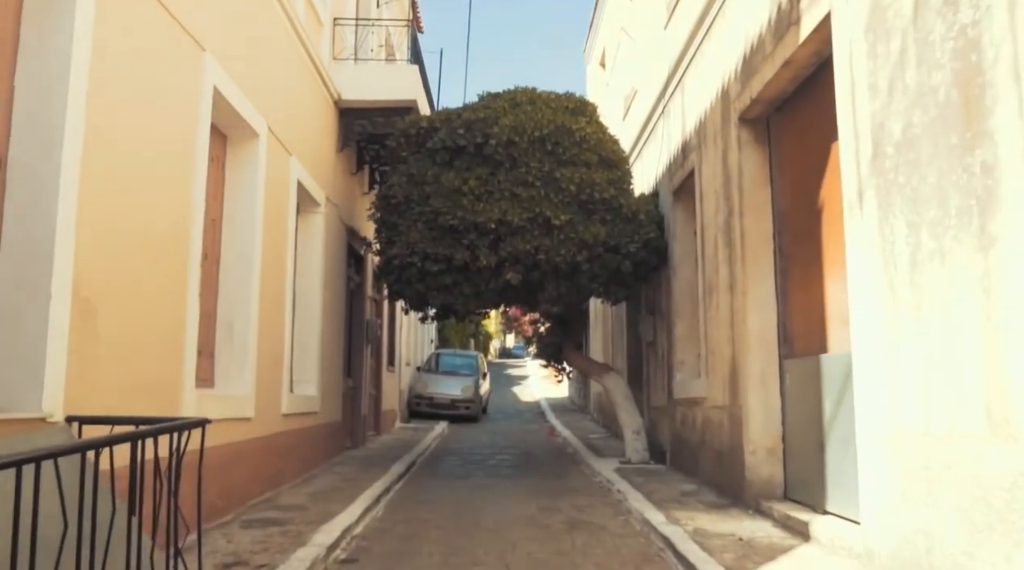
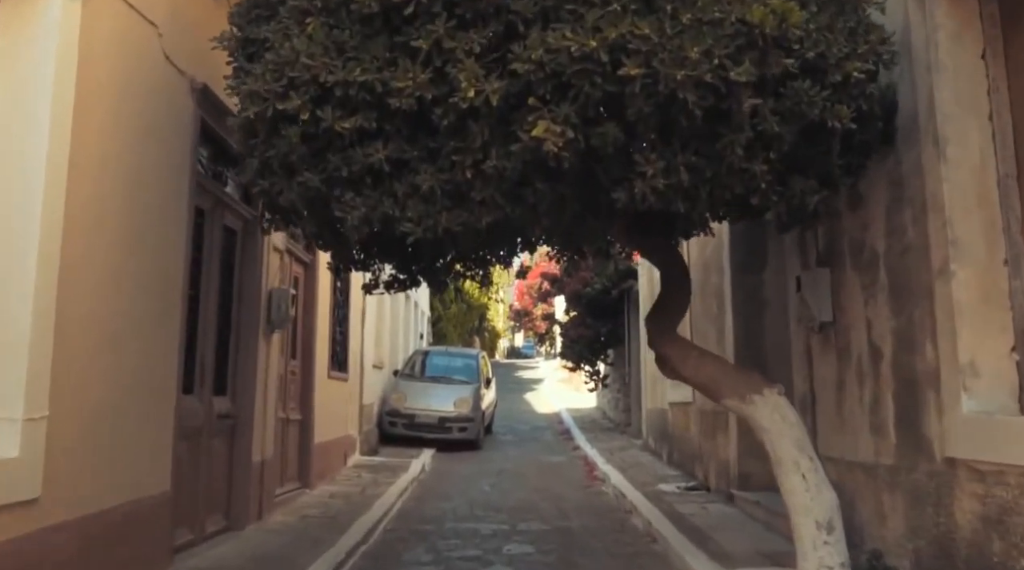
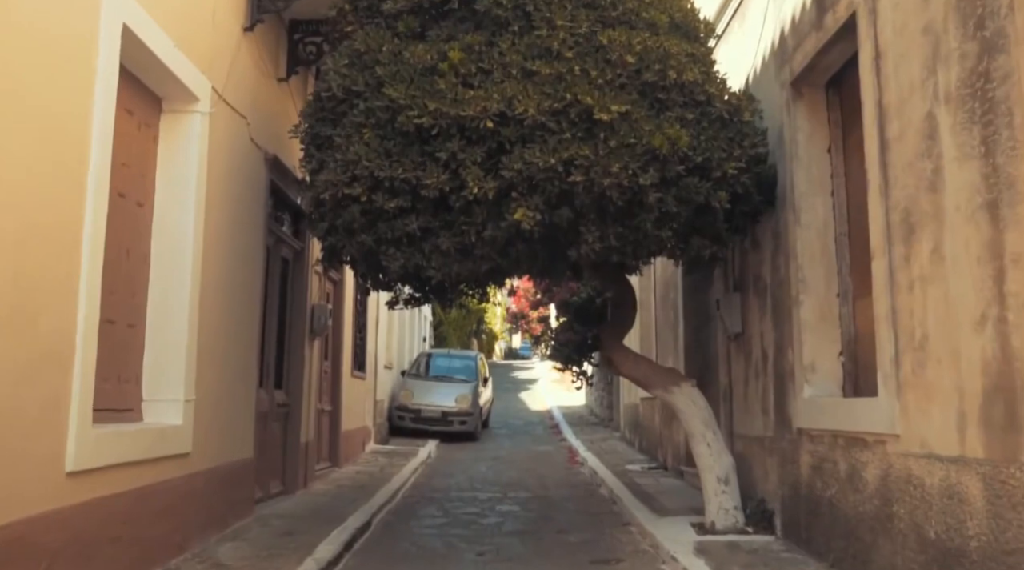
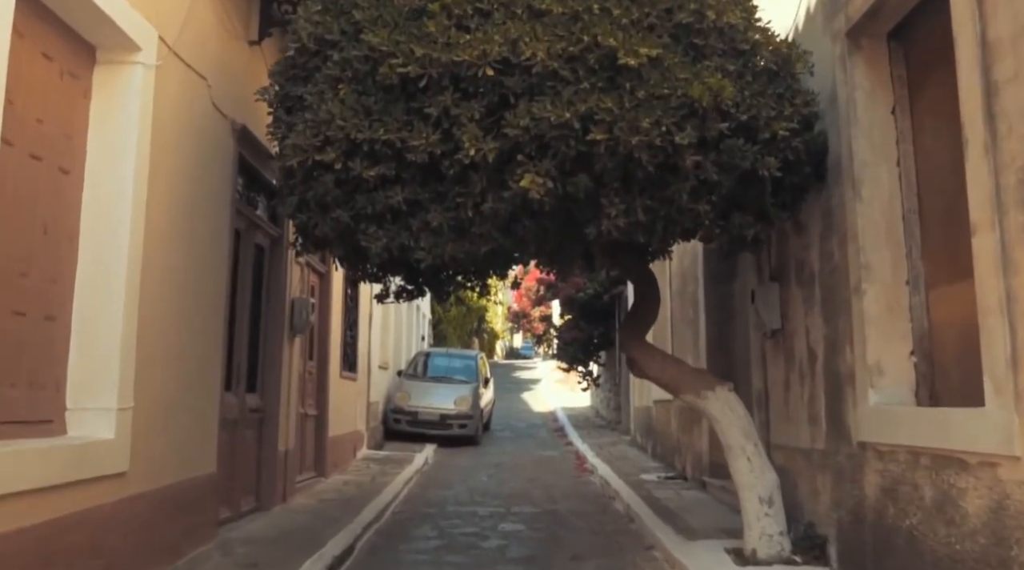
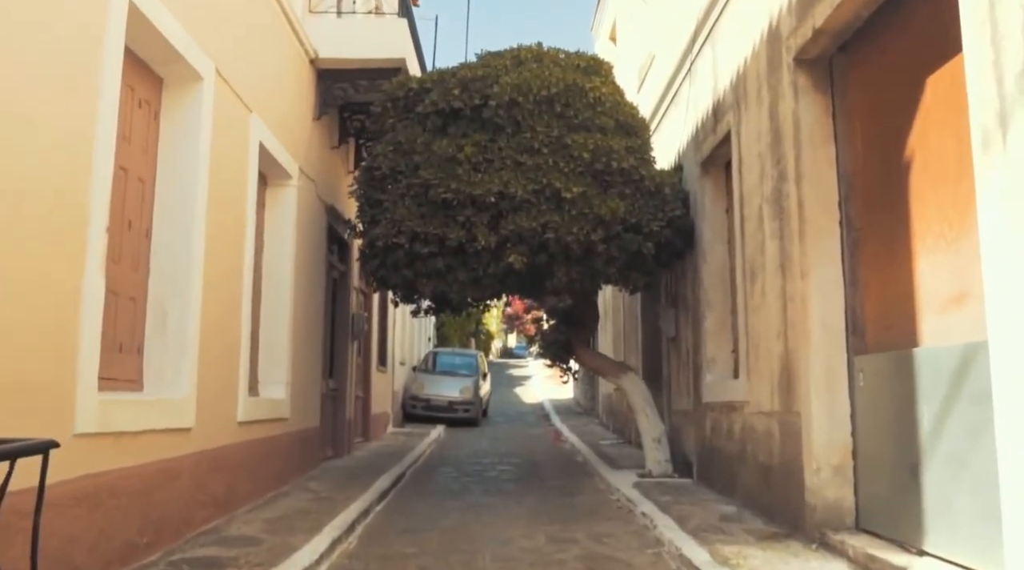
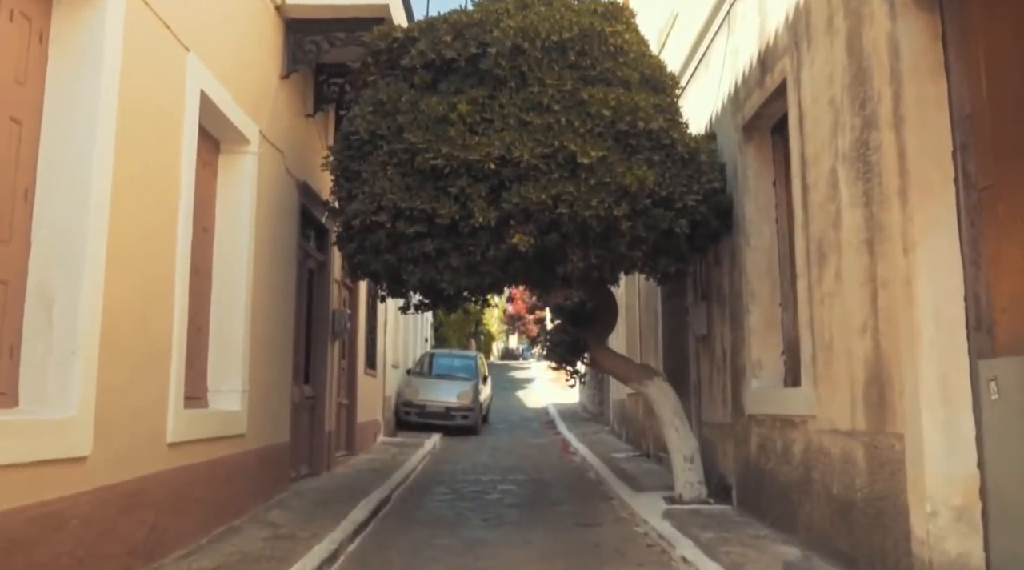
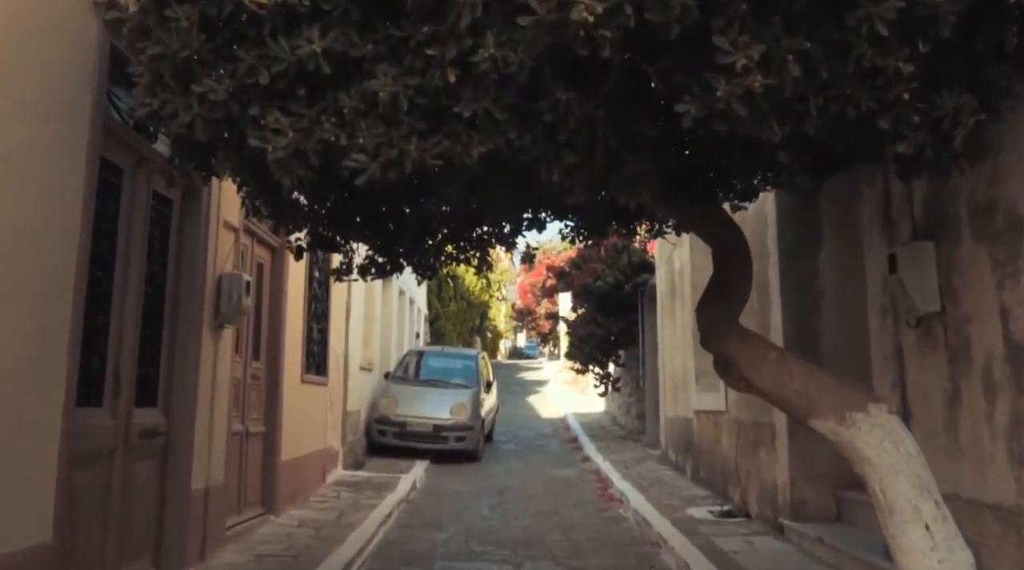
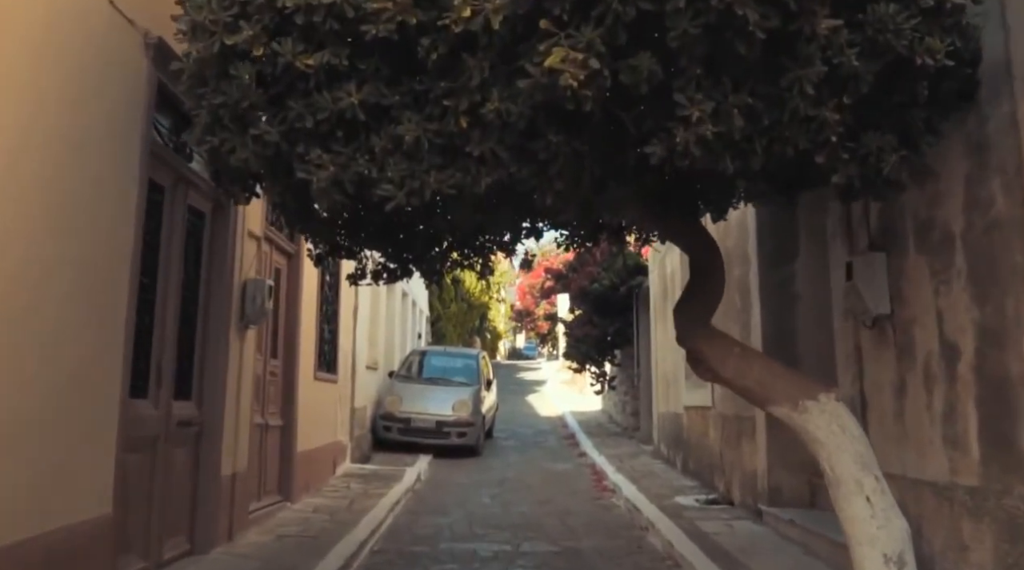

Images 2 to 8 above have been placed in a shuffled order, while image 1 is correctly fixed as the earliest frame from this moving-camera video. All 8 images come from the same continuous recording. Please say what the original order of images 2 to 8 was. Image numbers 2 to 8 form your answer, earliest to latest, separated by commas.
5, 6, 3, 4, 2, 8, 7
